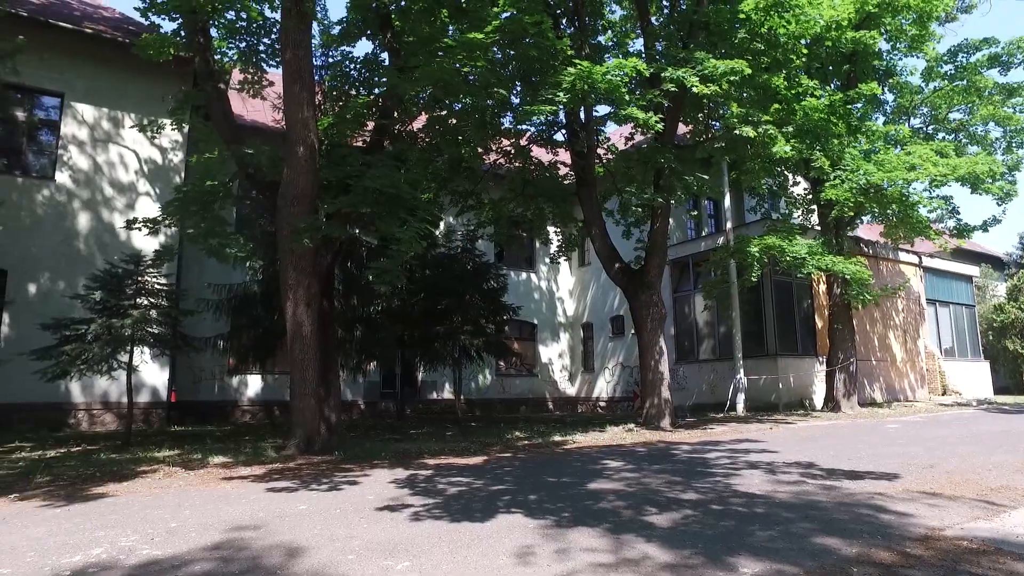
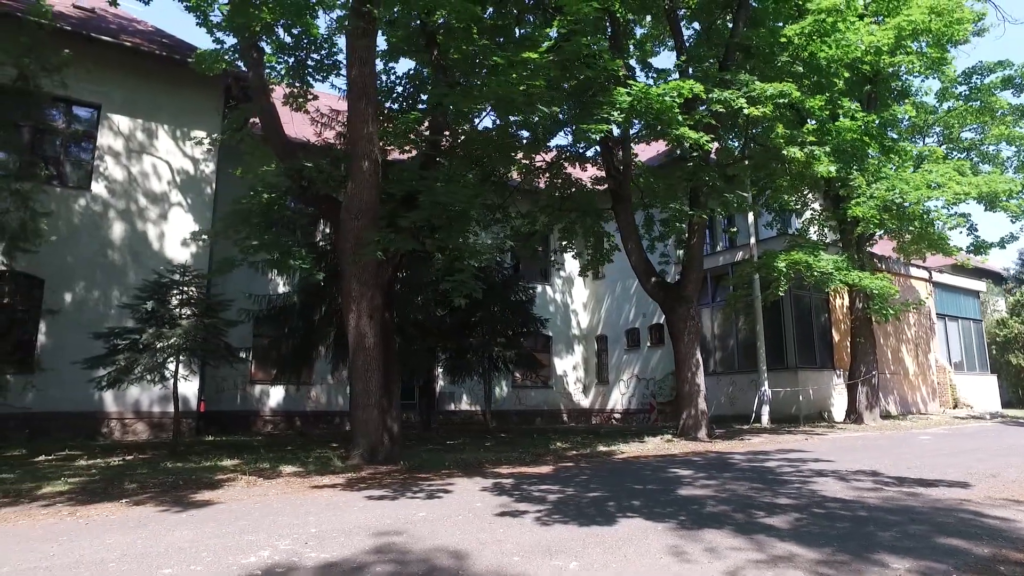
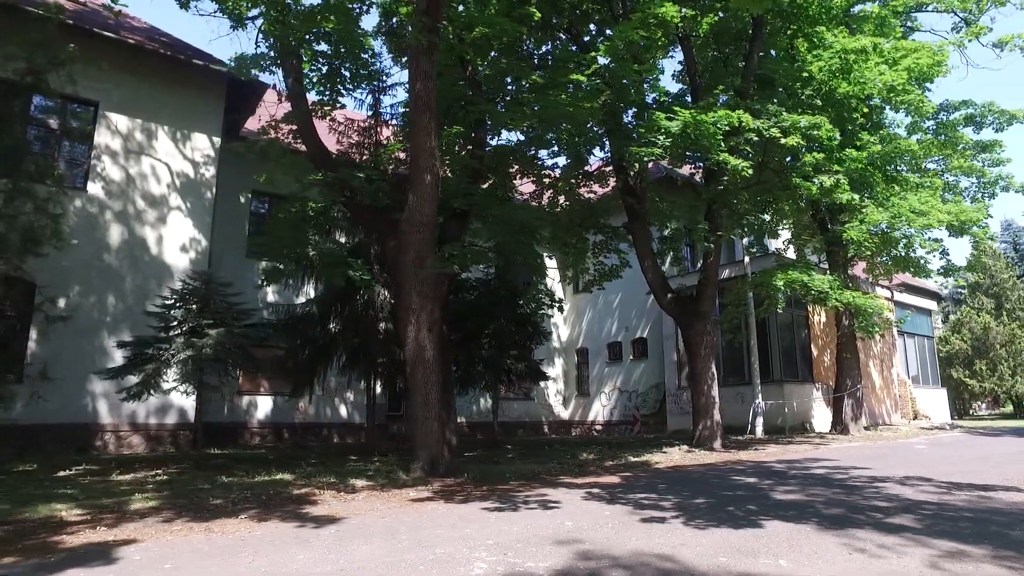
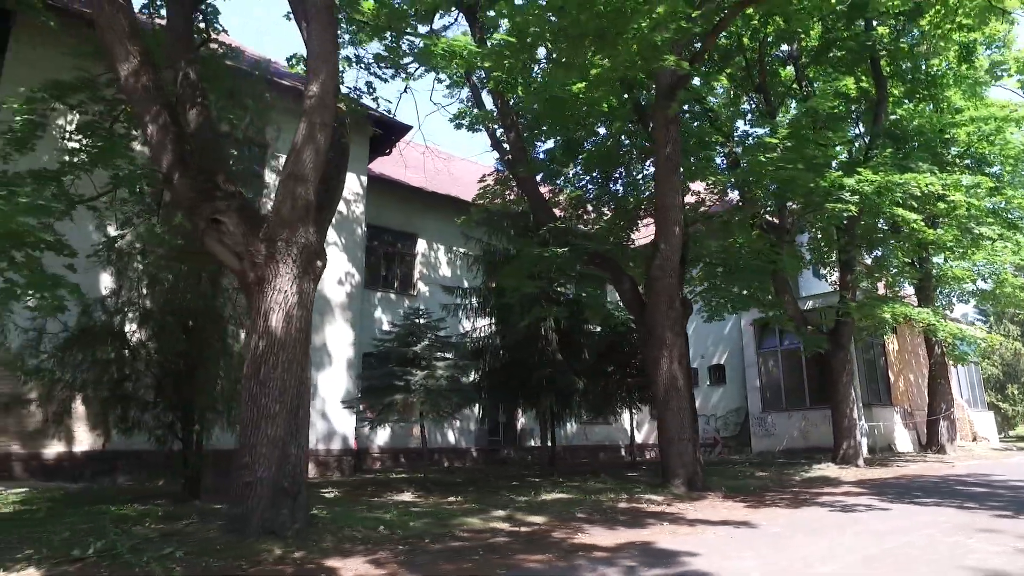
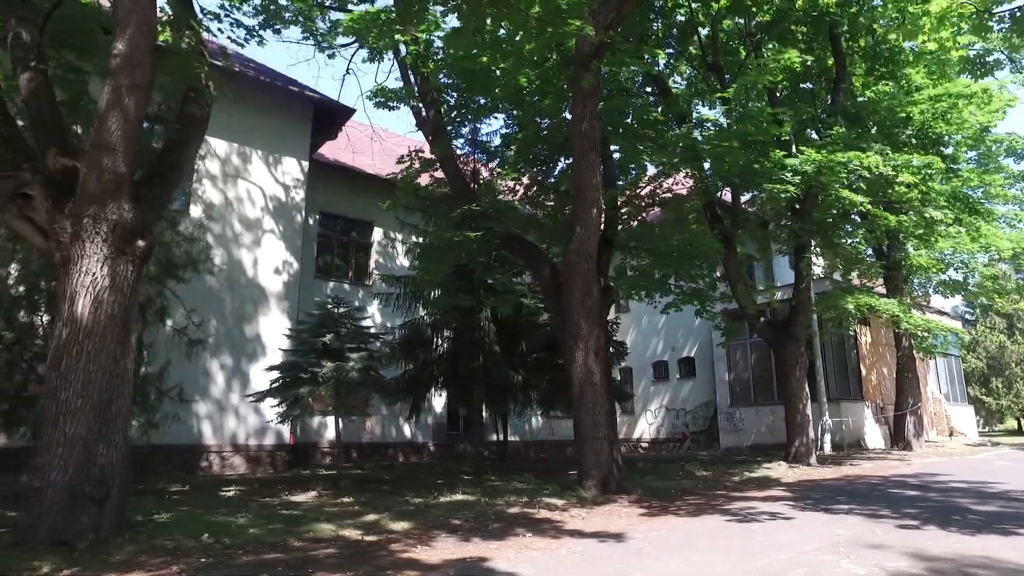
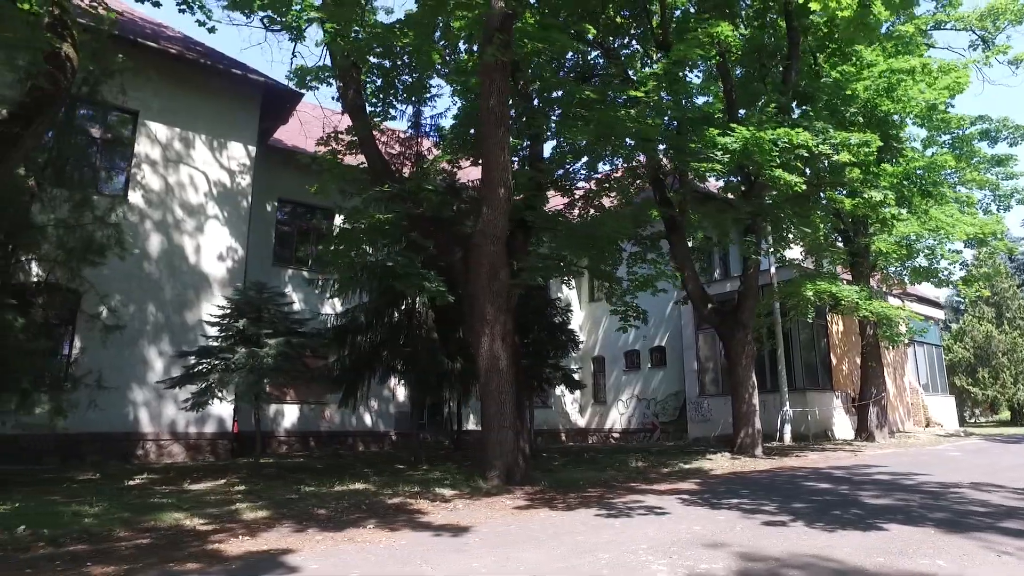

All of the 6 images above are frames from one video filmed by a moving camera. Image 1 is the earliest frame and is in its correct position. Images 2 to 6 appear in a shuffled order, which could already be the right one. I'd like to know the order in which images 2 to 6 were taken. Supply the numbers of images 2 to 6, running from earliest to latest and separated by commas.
2, 3, 6, 5, 4
